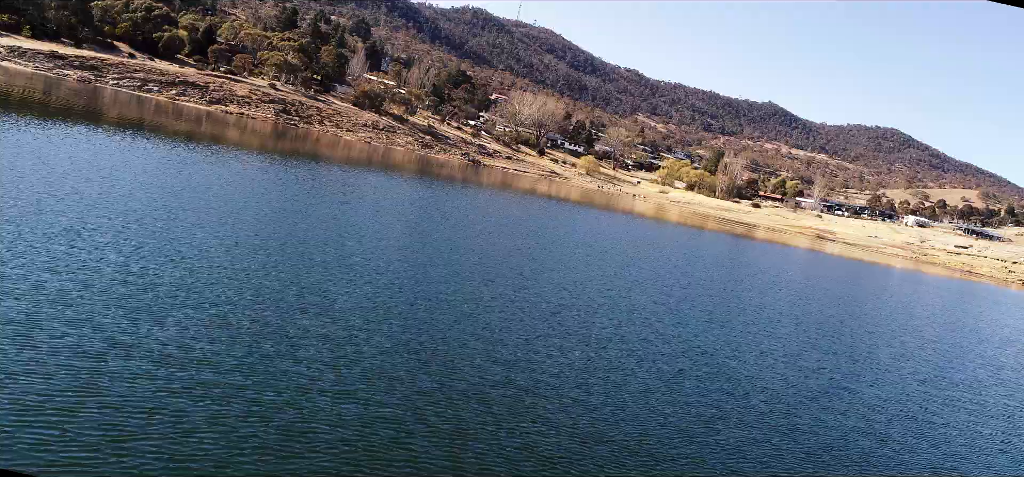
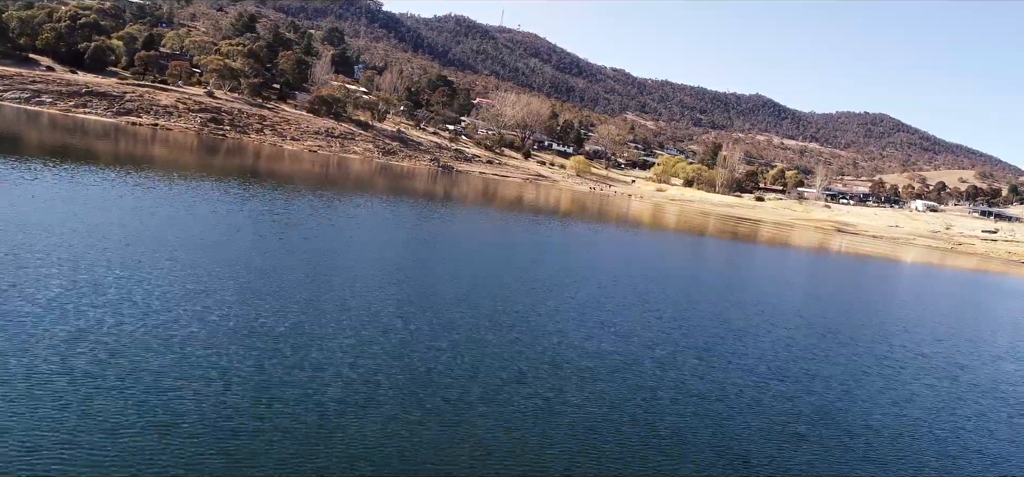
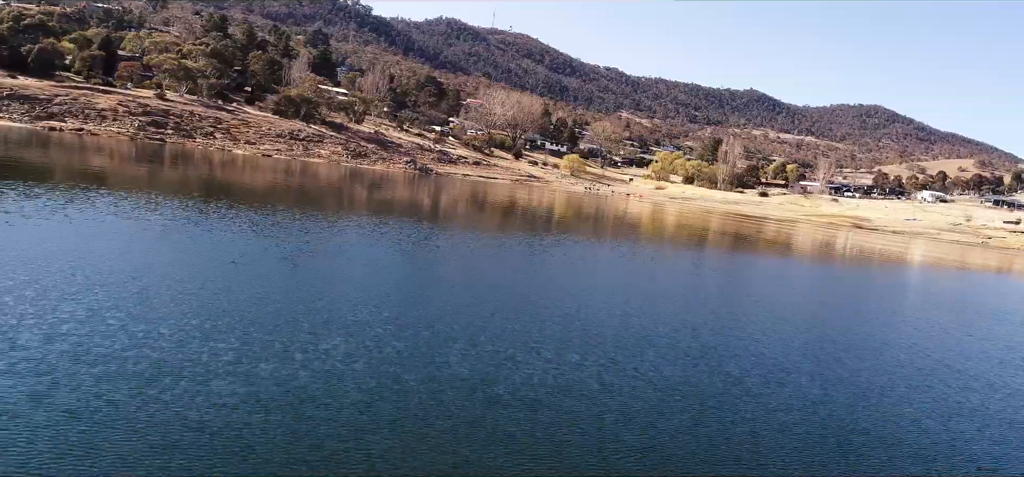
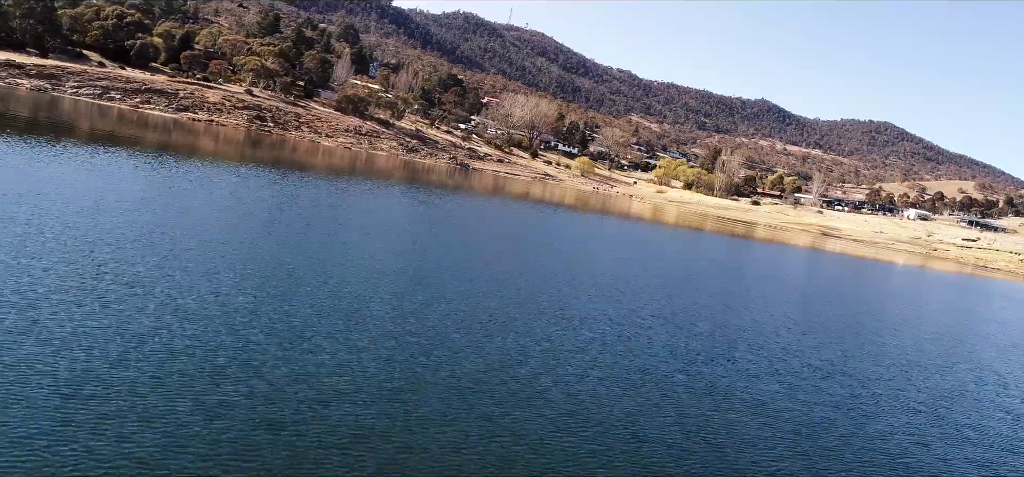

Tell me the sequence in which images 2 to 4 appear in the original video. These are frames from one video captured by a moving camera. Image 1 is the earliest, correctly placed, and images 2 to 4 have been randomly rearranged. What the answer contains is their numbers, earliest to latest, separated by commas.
4, 2, 3
